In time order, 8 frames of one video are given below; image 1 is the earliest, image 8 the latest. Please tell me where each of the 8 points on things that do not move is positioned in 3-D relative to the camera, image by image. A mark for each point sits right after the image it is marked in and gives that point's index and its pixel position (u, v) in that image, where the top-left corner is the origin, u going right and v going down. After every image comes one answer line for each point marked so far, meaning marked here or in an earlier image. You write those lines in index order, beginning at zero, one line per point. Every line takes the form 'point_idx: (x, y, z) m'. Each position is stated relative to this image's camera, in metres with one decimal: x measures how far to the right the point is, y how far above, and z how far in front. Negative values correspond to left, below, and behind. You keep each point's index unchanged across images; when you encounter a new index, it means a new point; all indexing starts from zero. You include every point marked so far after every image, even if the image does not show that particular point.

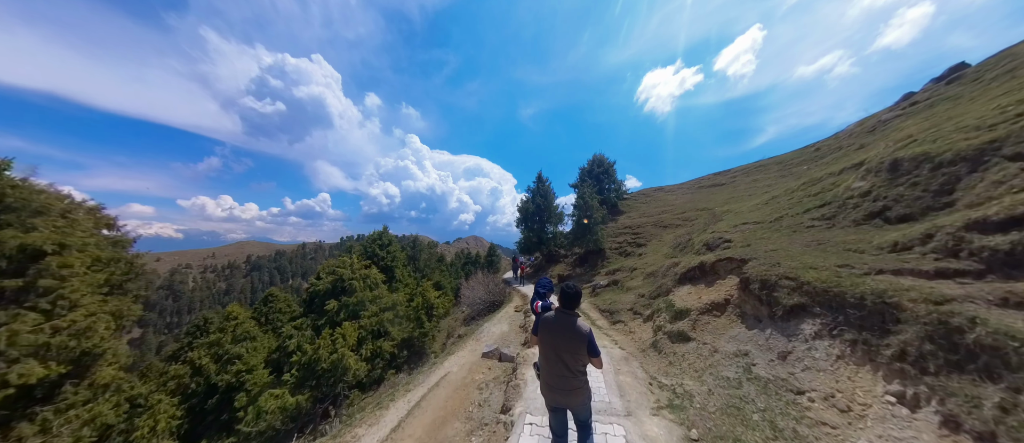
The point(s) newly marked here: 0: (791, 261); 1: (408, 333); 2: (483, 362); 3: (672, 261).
0: (+9.3, -1.3, +8.7) m
1: (-7.5, -7.6, +18.2) m
2: (-1.1, -5.4, +10.0) m
3: (+10.5, -2.6, +17.3) m
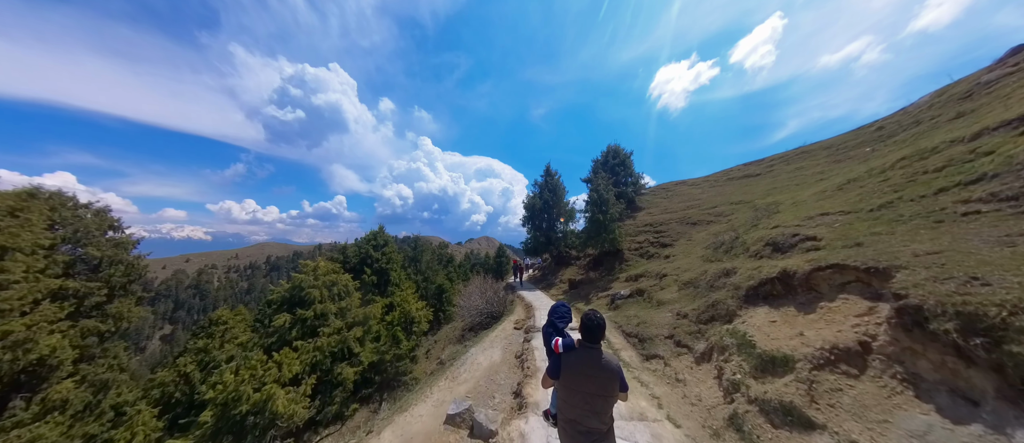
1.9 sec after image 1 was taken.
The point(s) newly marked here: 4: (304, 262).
0: (+8.7, -0.9, +4.6) m
1: (-7.6, -7.4, +14.7) m
2: (-1.6, -5.1, +6.3) m
3: (+10.3, -2.3, +13.2) m
4: (-13.6, -2.4, +16.9) m
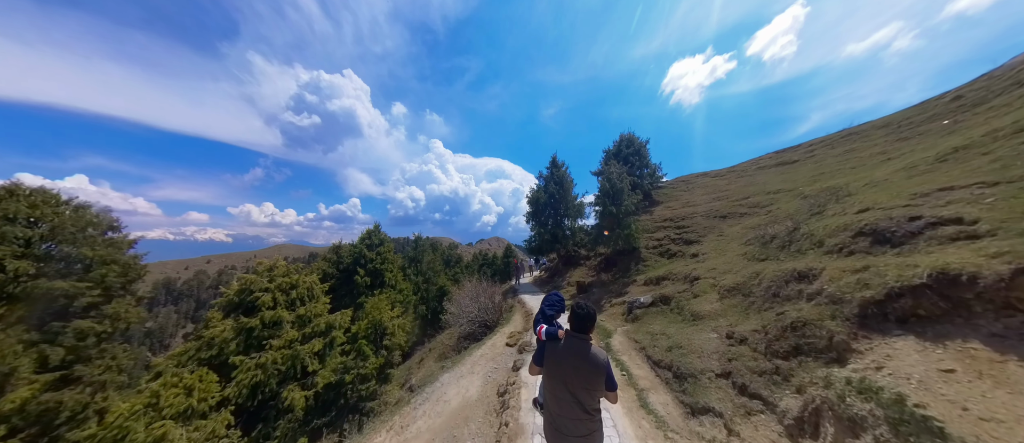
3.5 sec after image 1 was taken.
0: (+7.8, -0.3, +1.2) m
1: (-8.0, -7.0, +12.0) m
2: (-2.4, -4.6, +3.3) m
3: (+9.7, -1.7, +9.7) m
4: (-14.0, -2.1, +14.4) m
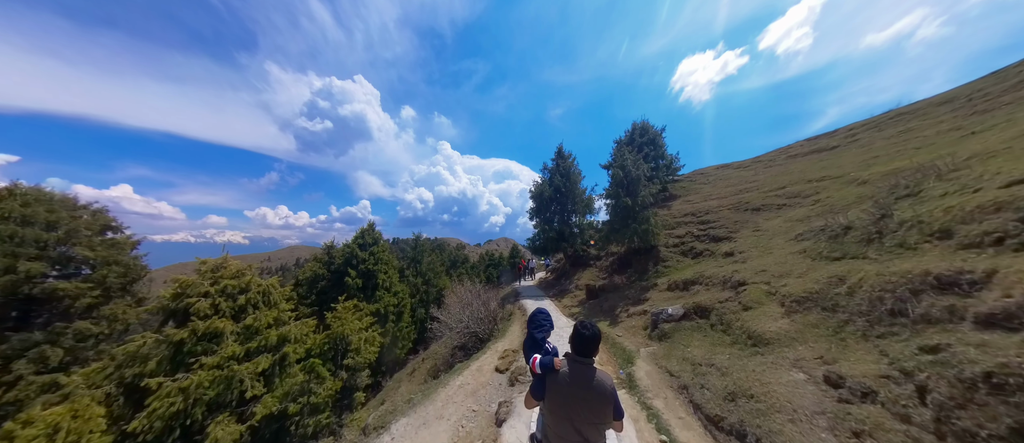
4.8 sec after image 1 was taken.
0: (+7.1, +0.1, -1.7) m
1: (-8.3, -6.7, +9.5) m
2: (-3.0, -4.3, +0.7) m
3: (+9.3, -1.2, +6.7) m
4: (-14.3, -1.8, +12.2) m
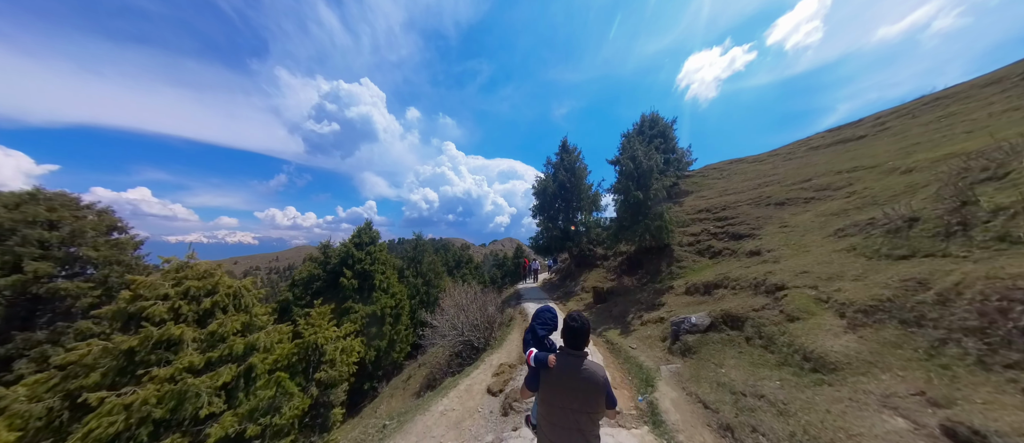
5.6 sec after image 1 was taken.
0: (+6.7, +0.3, -3.3) m
1: (-8.5, -6.5, +8.2) m
2: (-3.3, -4.1, -0.7) m
3: (+9.1, -1.0, +5.1) m
4: (-14.4, -1.7, +11.0) m
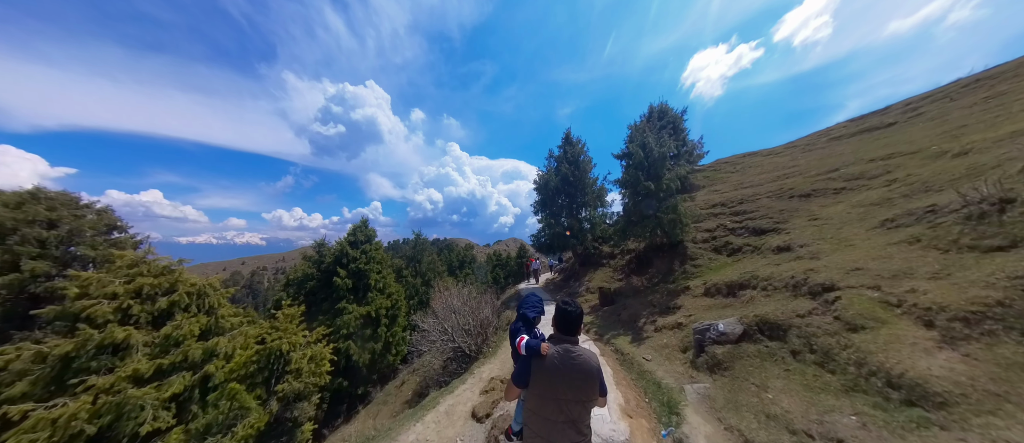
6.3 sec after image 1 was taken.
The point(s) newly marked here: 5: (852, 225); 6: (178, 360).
0: (+6.2, +0.7, -4.8) m
1: (-8.7, -6.2, +7.0) m
2: (-3.7, -3.8, -2.0) m
3: (+8.8, -0.6, +3.6) m
4: (-14.6, -1.5, +9.8) m
5: (+14.0, -0.2, +10.8) m
6: (-11.0, -4.7, +8.7) m
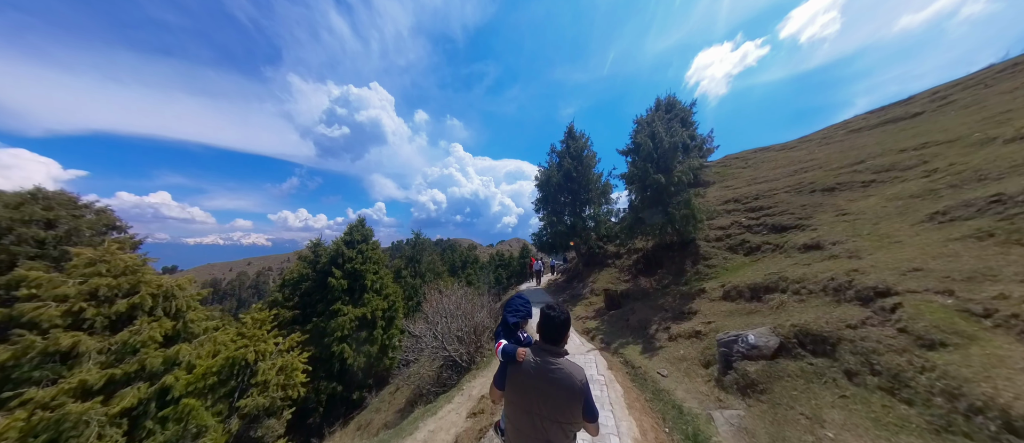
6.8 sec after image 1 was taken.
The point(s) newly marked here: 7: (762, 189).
0: (+5.9, +0.9, -5.9) m
1: (-8.9, -6.1, +6.0) m
2: (-4.0, -3.6, -3.1) m
3: (+8.5, -0.4, +2.4) m
4: (-14.7, -1.3, +8.9) m
5: (+13.8, 0.0, +9.5) m
6: (-11.2, -4.5, +7.8) m
7: (+18.5, +2.4, +19.4) m
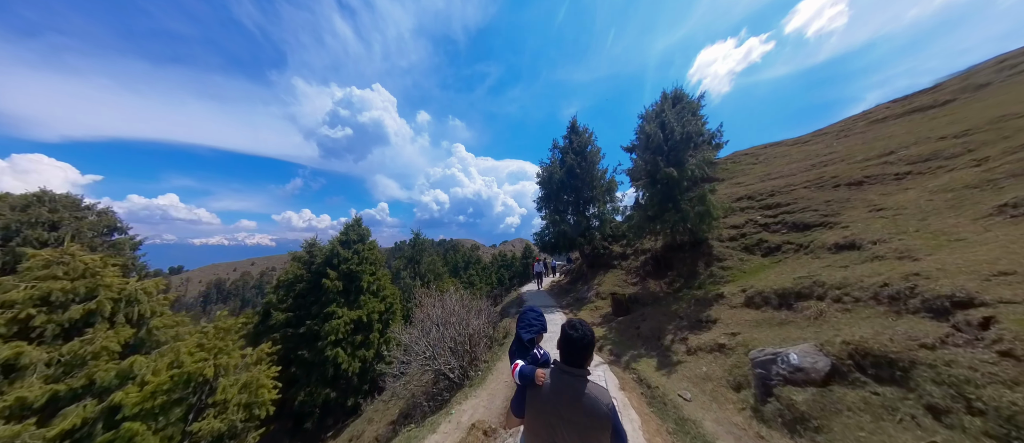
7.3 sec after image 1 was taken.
0: (+5.7, +1.0, -7.0) m
1: (-9.0, -6.0, +5.1) m
2: (-4.2, -3.6, -4.0) m
3: (+8.4, -0.3, +1.3) m
4: (-14.8, -1.3, +8.1) m
5: (+13.7, +0.1, +8.4) m
6: (-11.3, -4.5, +6.8) m
7: (+18.5, +2.5, +18.3) m
